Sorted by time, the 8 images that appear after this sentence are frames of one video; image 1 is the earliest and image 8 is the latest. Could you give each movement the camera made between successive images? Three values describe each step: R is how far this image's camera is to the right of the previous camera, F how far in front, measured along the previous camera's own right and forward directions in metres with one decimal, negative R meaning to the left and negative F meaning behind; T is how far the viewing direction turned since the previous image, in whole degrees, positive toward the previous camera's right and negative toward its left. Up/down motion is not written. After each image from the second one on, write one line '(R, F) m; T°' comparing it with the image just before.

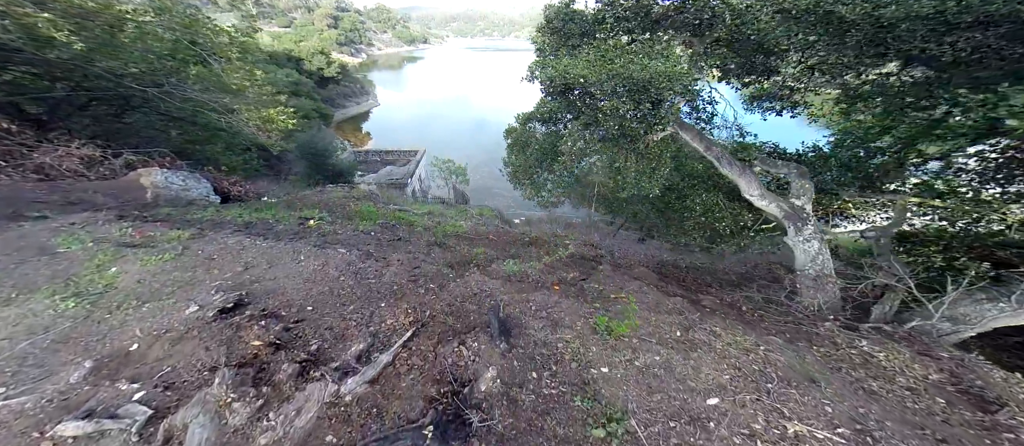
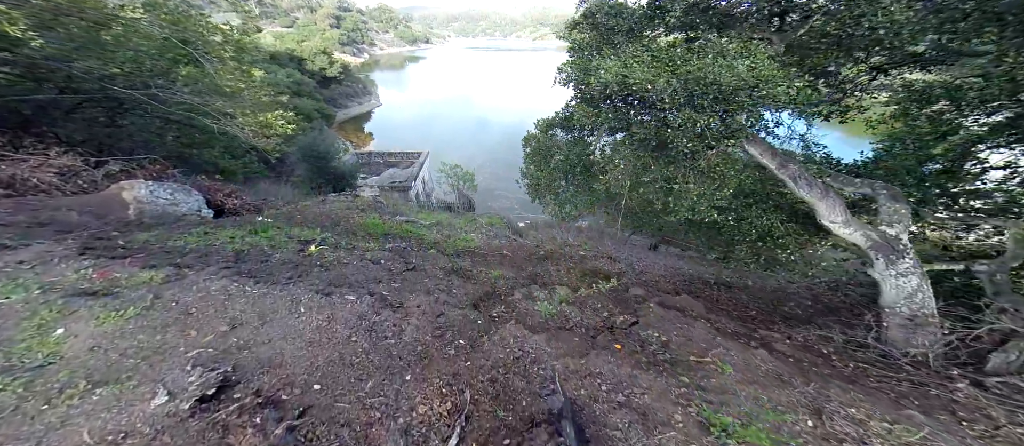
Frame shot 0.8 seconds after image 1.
(-0.5, +0.9) m; 0°
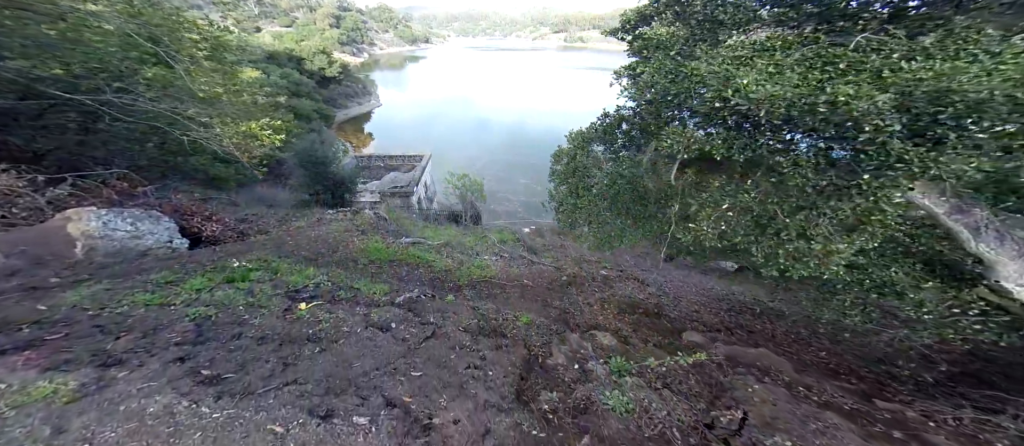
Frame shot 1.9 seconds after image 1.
(-0.7, +1.3) m; 0°
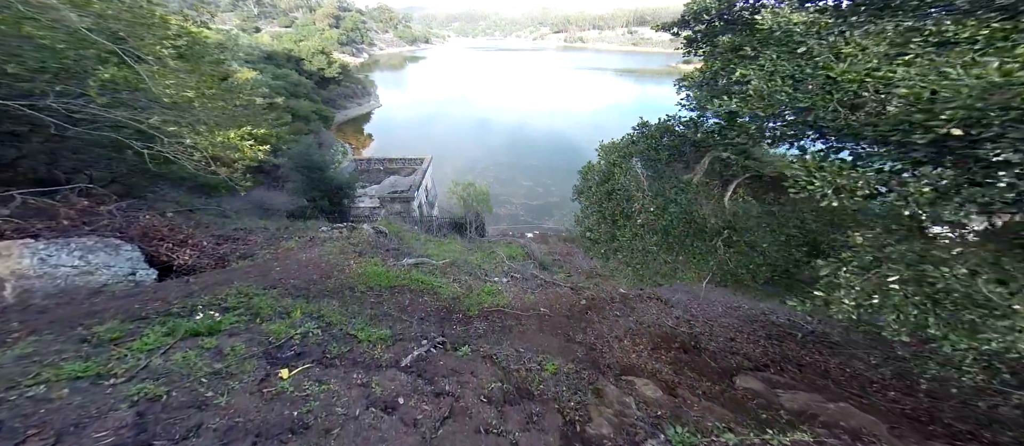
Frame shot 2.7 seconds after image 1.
(-0.4, +1.0) m; 0°
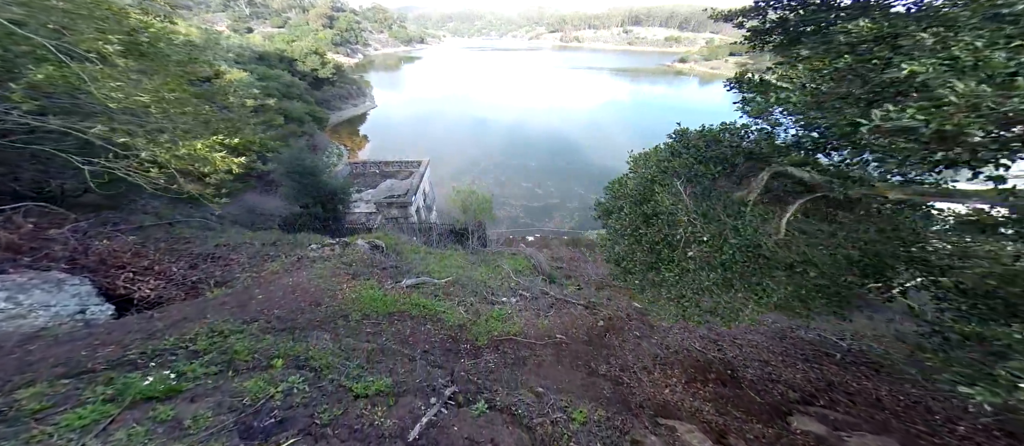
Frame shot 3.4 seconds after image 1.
(-0.3, +0.8) m; +1°
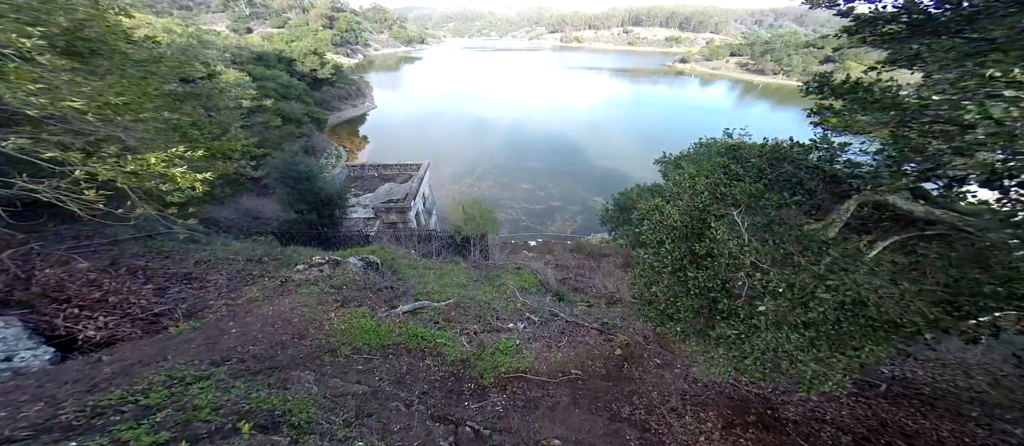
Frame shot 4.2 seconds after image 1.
(-0.2, +0.8) m; 0°
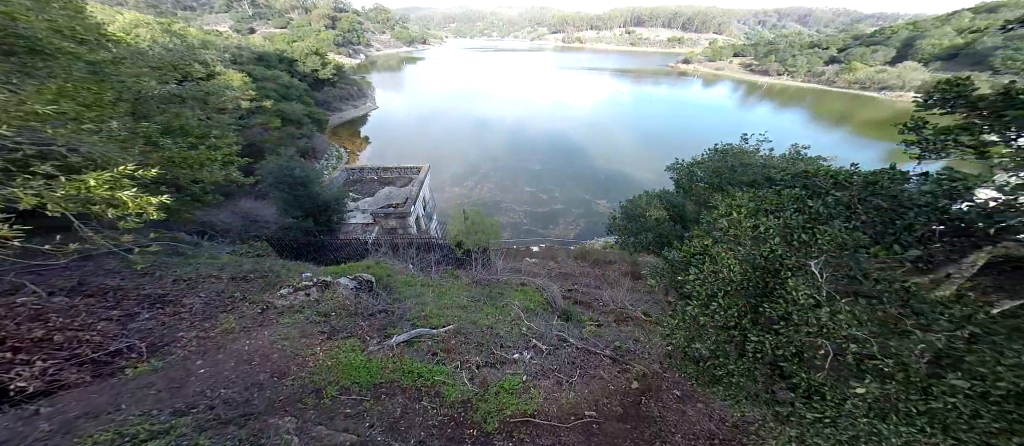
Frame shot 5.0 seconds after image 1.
(-0.1, +0.6) m; 0°
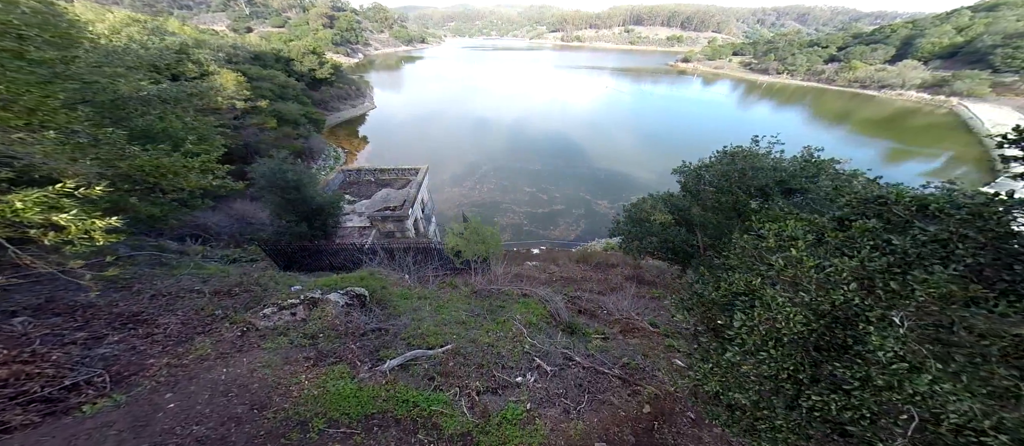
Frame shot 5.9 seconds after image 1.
(-0.1, +0.5) m; 0°
